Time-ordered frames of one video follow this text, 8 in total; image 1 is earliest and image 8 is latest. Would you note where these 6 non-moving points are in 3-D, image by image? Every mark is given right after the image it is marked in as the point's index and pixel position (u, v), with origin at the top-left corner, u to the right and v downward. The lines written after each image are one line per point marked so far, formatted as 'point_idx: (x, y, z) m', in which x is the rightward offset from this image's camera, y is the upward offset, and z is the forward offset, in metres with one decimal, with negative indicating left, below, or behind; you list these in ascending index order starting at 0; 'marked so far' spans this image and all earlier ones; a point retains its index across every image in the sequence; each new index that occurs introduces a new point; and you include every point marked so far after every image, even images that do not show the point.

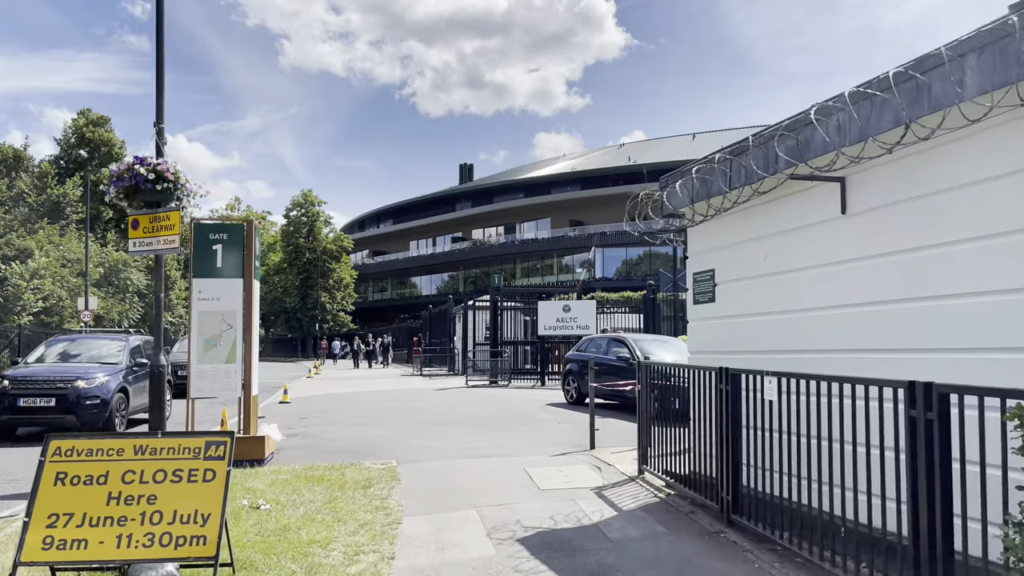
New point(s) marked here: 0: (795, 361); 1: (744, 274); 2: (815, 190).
0: (+2.2, -0.6, +6.2) m
1: (+2.0, +0.1, +6.9) m
2: (+2.2, +0.7, +5.9) m
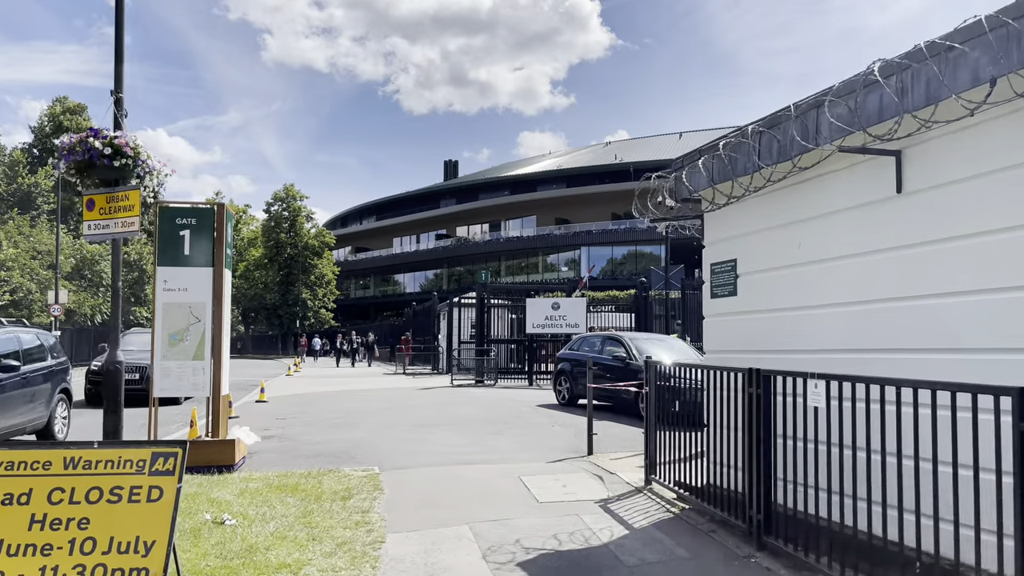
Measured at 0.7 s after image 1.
0: (+2.2, -0.5, +5.5) m
1: (+2.0, +0.2, +6.2) m
2: (+2.3, +0.8, +5.2) m
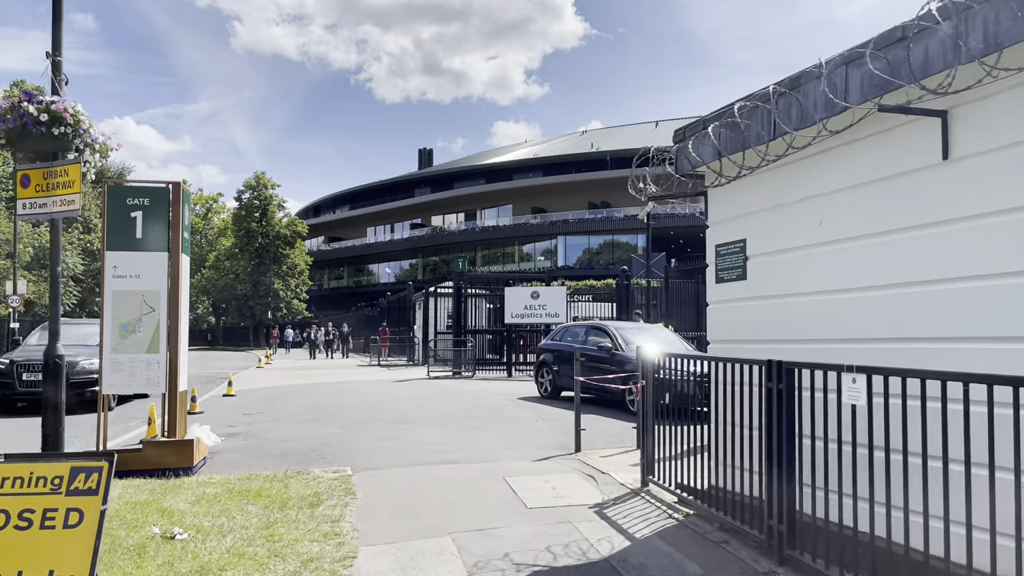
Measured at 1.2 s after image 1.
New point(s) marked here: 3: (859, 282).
0: (+2.1, -0.4, +4.9) m
1: (+1.9, +0.3, +5.6) m
2: (+2.2, +0.9, +4.6) m
3: (+2.1, 0.0, +4.9) m
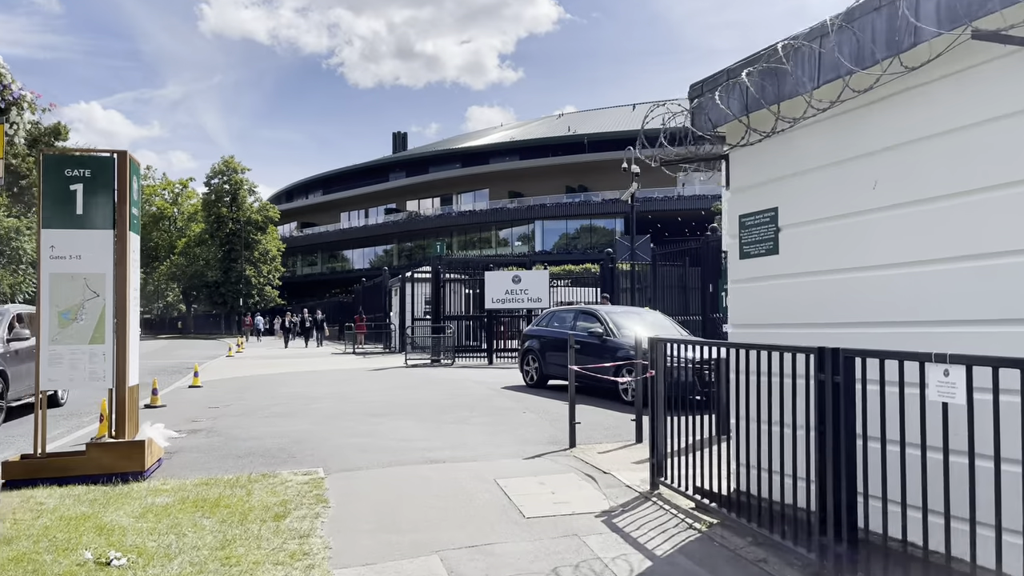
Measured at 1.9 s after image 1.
0: (+2.1, -0.2, +4.1) m
1: (+1.9, +0.5, +4.8) m
2: (+2.2, +1.0, +3.8) m
3: (+2.1, +0.2, +4.1) m
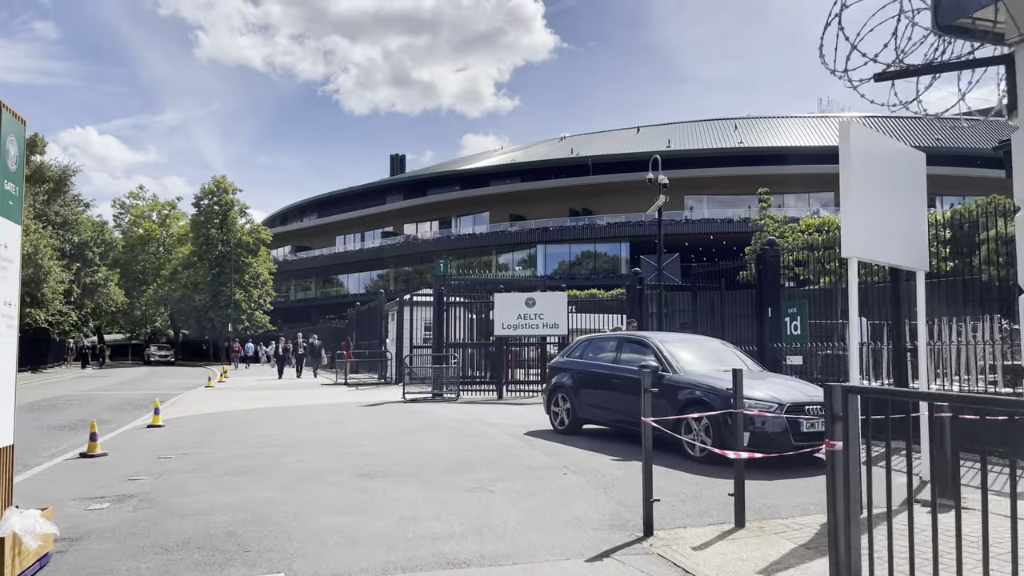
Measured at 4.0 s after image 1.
0: (+2.5, -0.2, +1.5) m
1: (+2.3, +0.4, +2.2) m
2: (+2.6, +1.0, +1.2) m
3: (+2.5, +0.2, +1.5) m
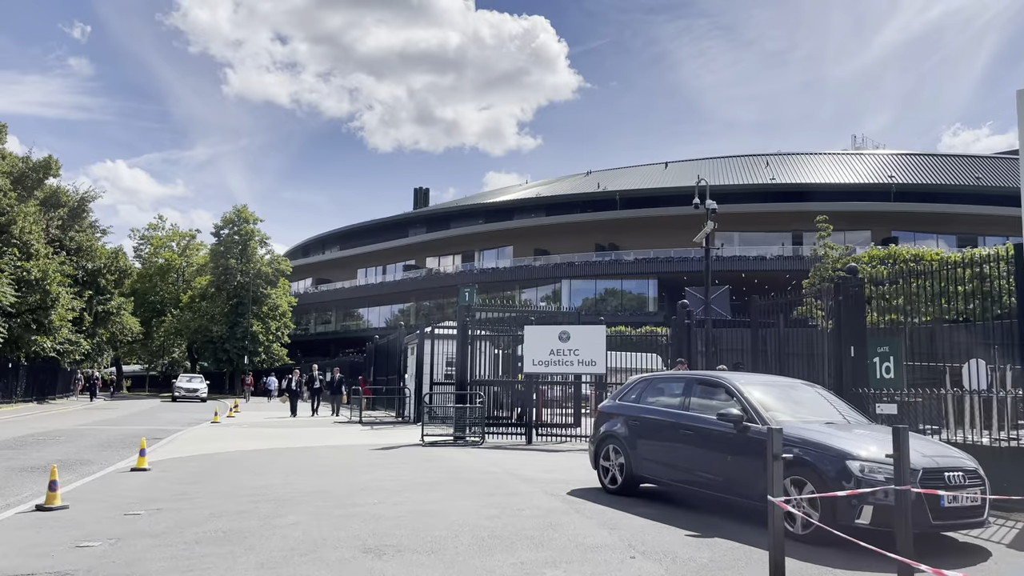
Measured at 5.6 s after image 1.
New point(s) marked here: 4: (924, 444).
0: (+2.8, -0.1, -0.4) m
1: (+2.6, +0.5, +0.3) m
2: (+2.9, +1.1, -0.7) m
3: (+2.8, +0.3, -0.4) m
4: (+3.6, -1.4, +7.1) m
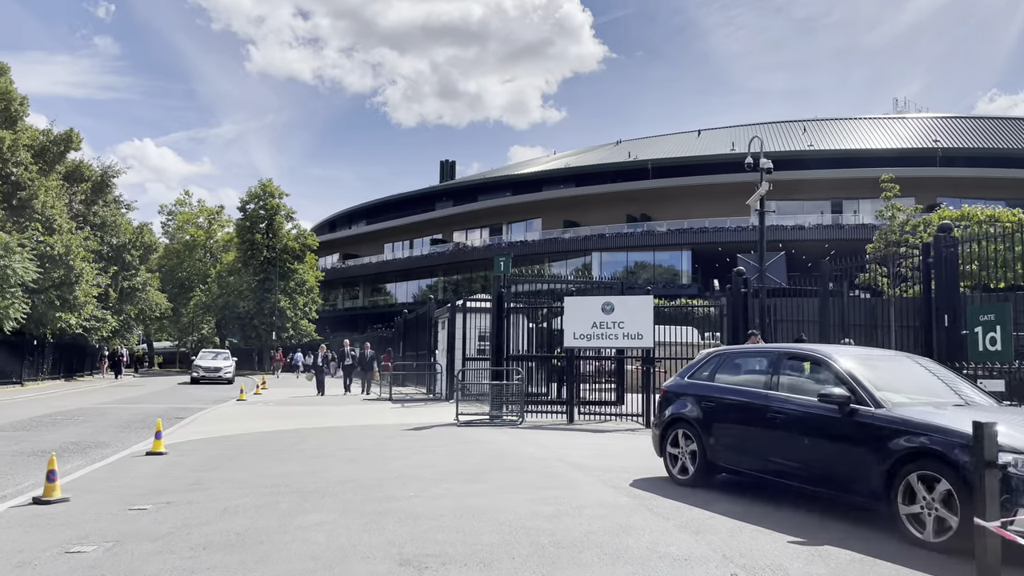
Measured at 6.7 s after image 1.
0: (+3.0, 0.0, -1.7) m
1: (+2.8, +0.6, -1.0) m
2: (+3.1, +1.2, -2.0) m
3: (+3.0, +0.4, -1.7) m
4: (+4.1, -1.0, +5.8) m
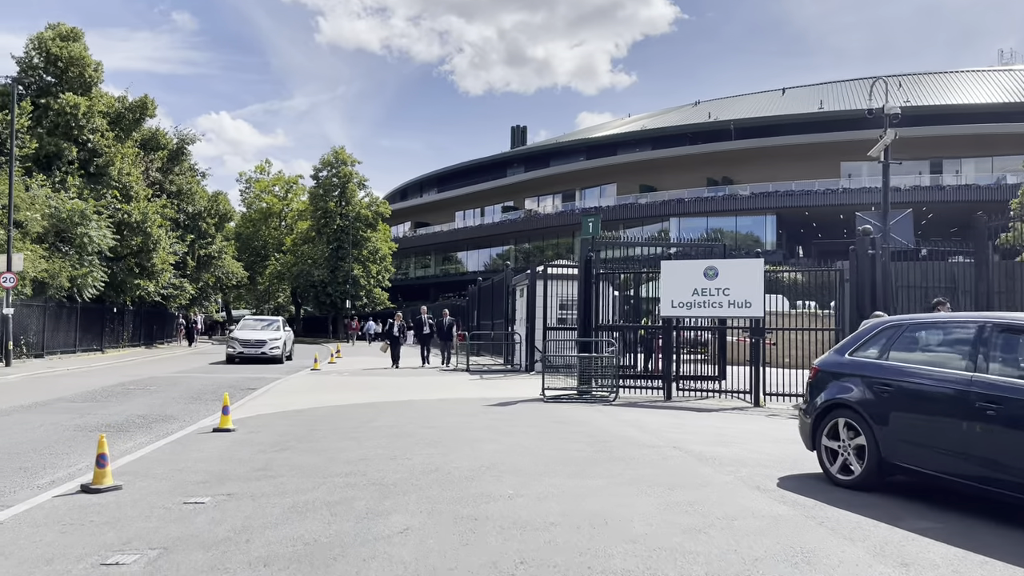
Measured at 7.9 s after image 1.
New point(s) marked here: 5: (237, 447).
0: (+3.2, -0.1, -3.4) m
1: (+3.0, +0.6, -2.7) m
2: (+3.2, +1.2, -3.8) m
3: (+3.1, +0.4, -3.4) m
4: (+4.9, -0.8, +4.0) m
5: (-3.3, -1.9, +9.8) m
